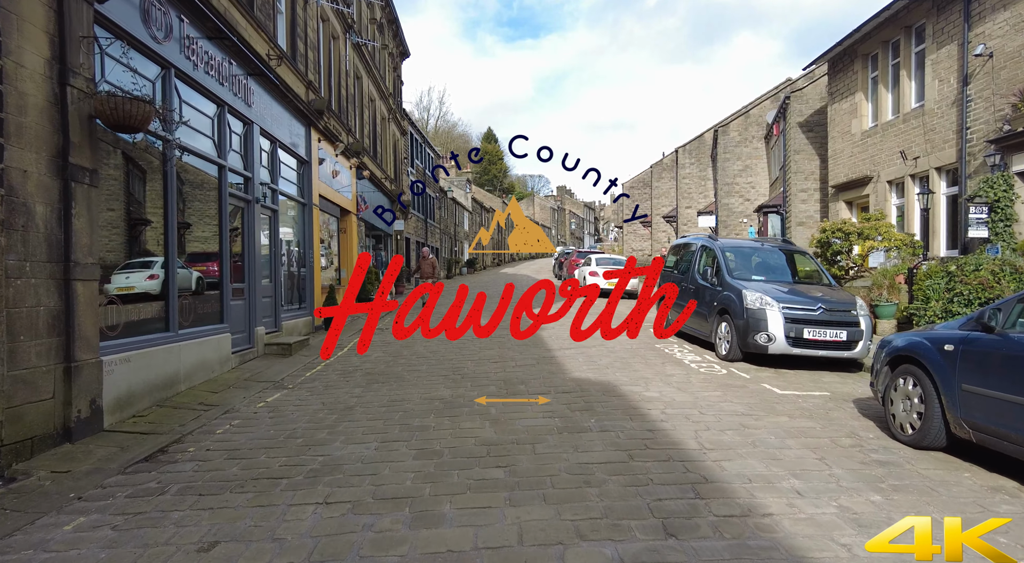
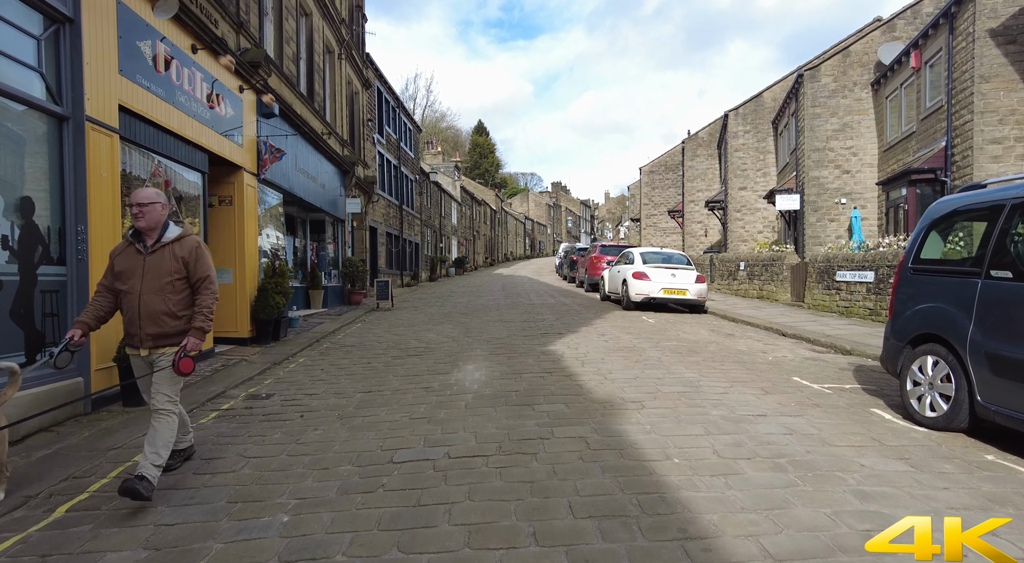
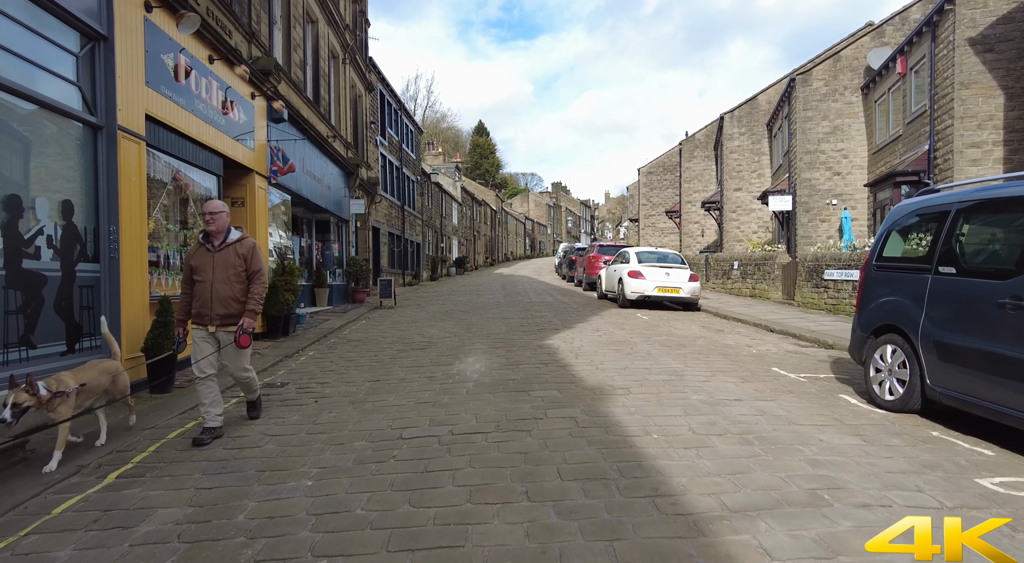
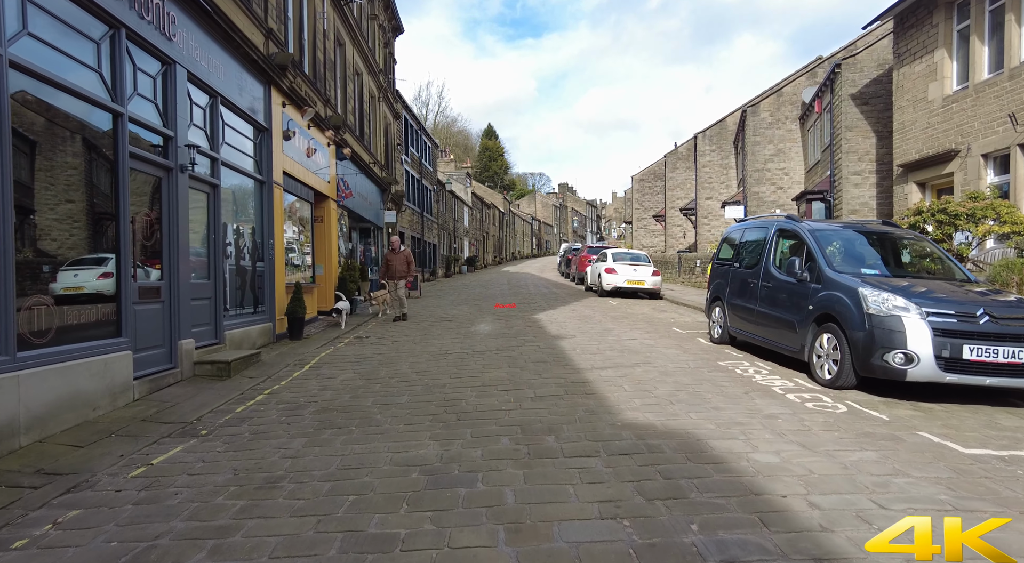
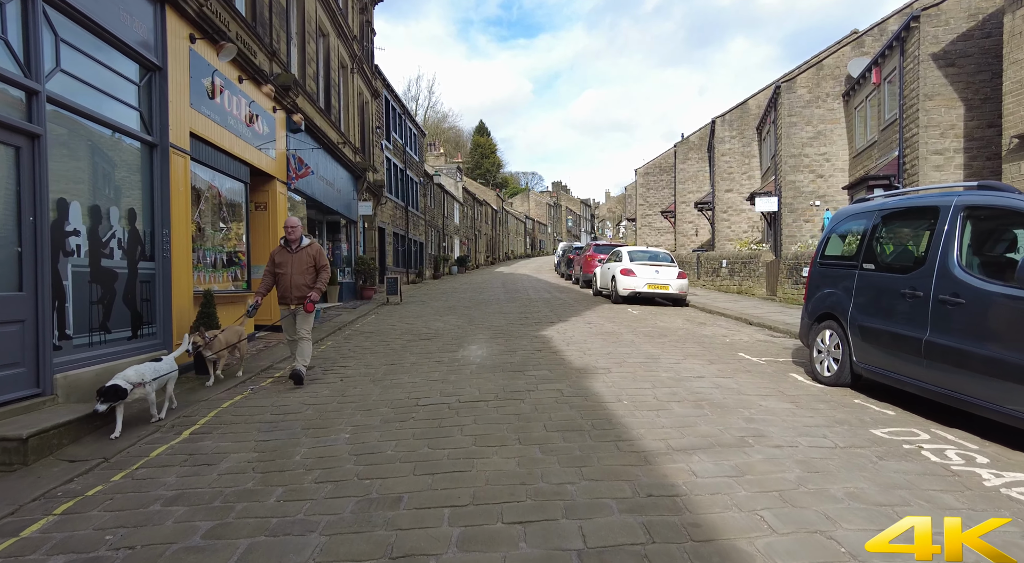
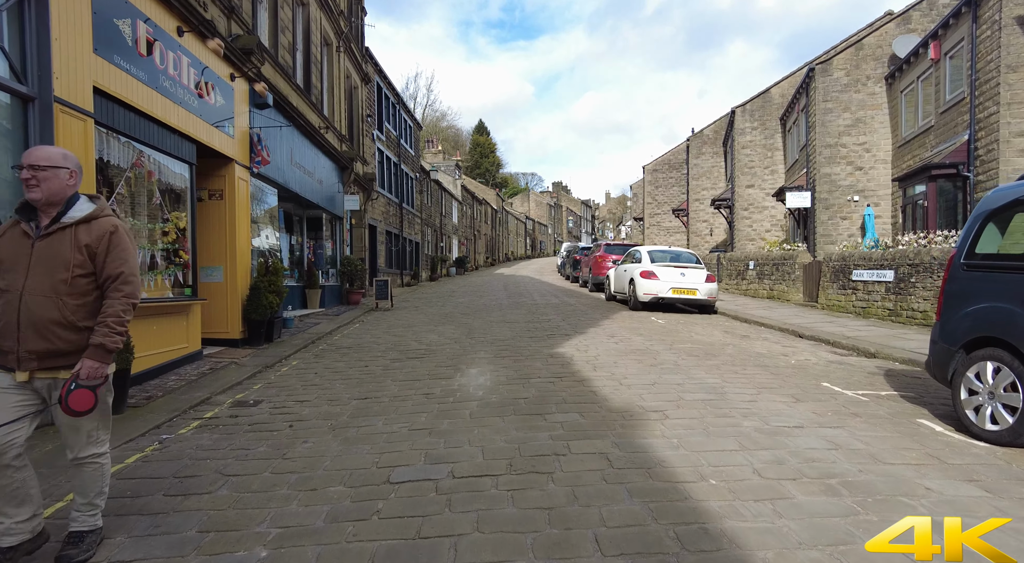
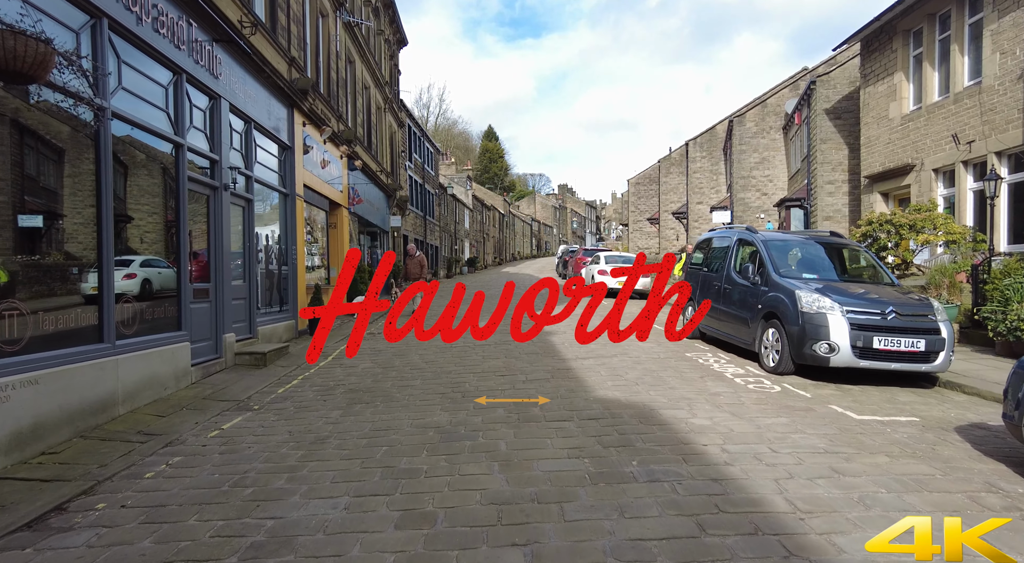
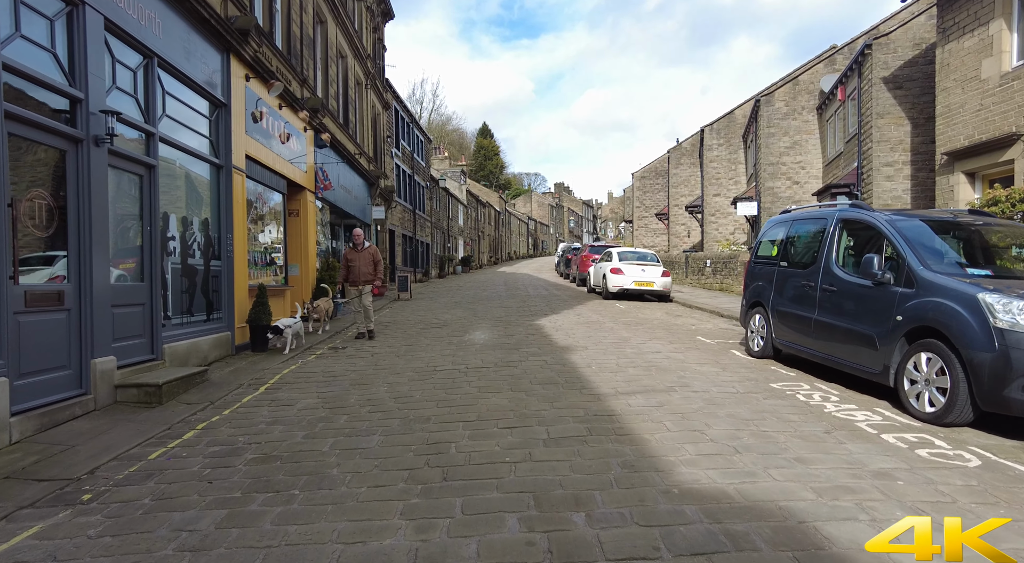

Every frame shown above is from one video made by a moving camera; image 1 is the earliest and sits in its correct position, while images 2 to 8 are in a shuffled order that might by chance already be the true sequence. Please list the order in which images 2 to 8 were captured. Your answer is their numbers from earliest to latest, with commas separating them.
7, 4, 8, 5, 3, 2, 6
